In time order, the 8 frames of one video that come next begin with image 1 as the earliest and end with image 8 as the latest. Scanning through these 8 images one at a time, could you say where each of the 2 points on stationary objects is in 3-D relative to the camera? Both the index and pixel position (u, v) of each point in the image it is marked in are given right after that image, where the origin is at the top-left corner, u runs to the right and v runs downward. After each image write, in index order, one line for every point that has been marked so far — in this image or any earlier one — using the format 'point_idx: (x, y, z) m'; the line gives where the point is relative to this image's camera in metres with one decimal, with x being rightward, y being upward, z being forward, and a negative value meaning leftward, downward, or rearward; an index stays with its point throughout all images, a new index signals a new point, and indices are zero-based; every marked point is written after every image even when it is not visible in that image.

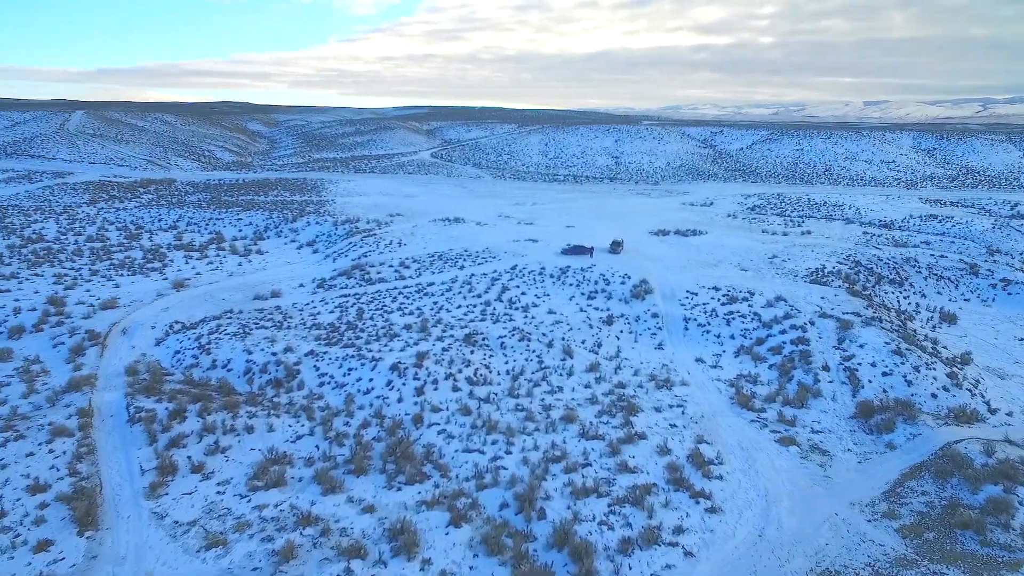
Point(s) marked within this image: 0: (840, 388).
0: (+9.8, -3.0, +18.4) m
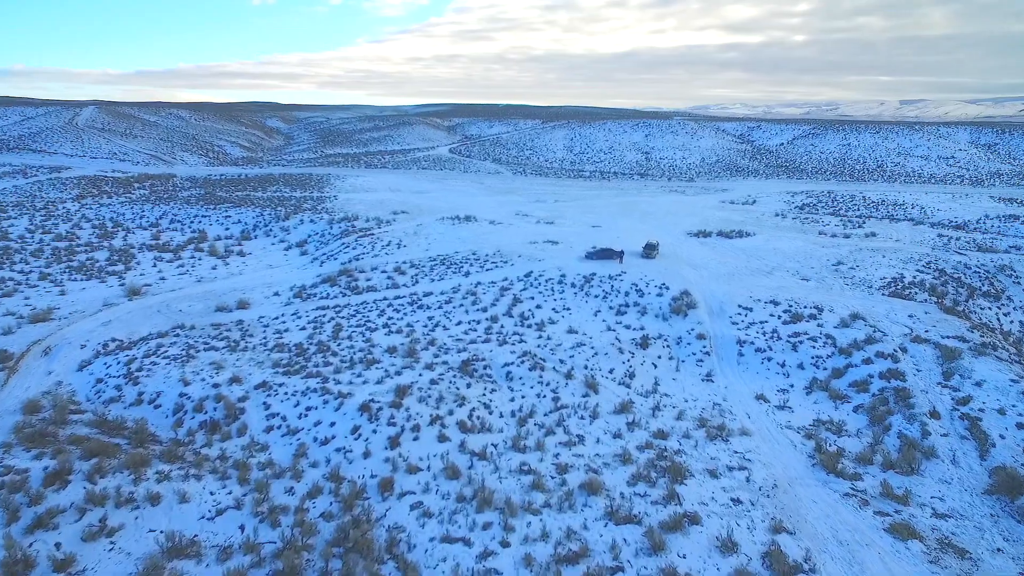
0: (+9.9, -3.5, +13.6) m
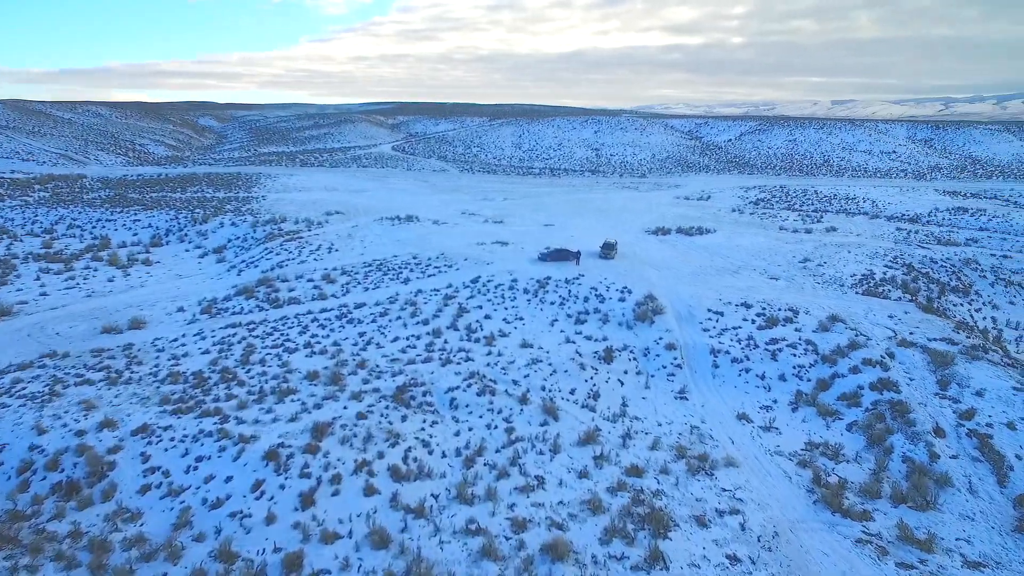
0: (+8.9, -3.5, +11.8) m
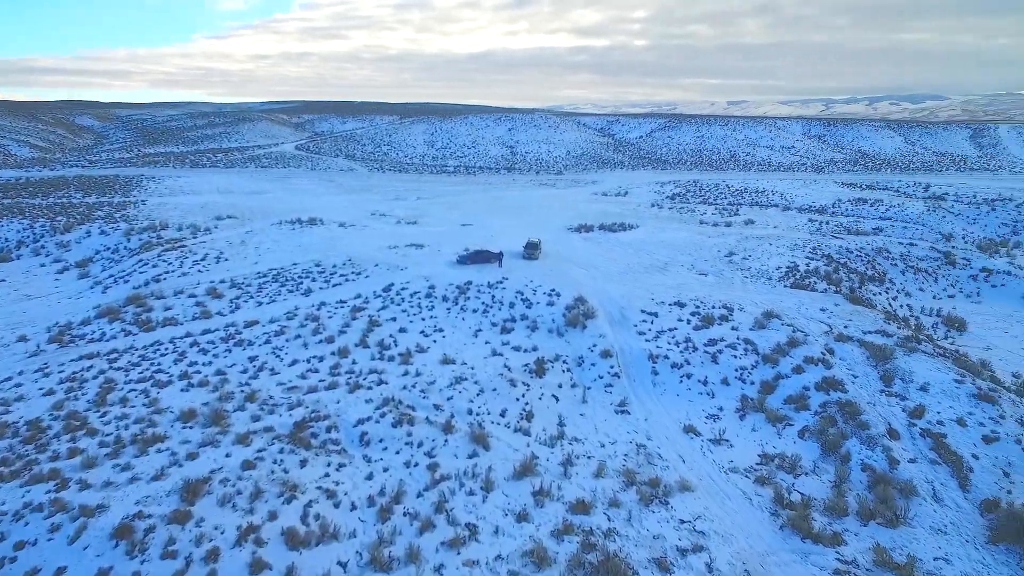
0: (+7.6, -3.4, +11.1) m
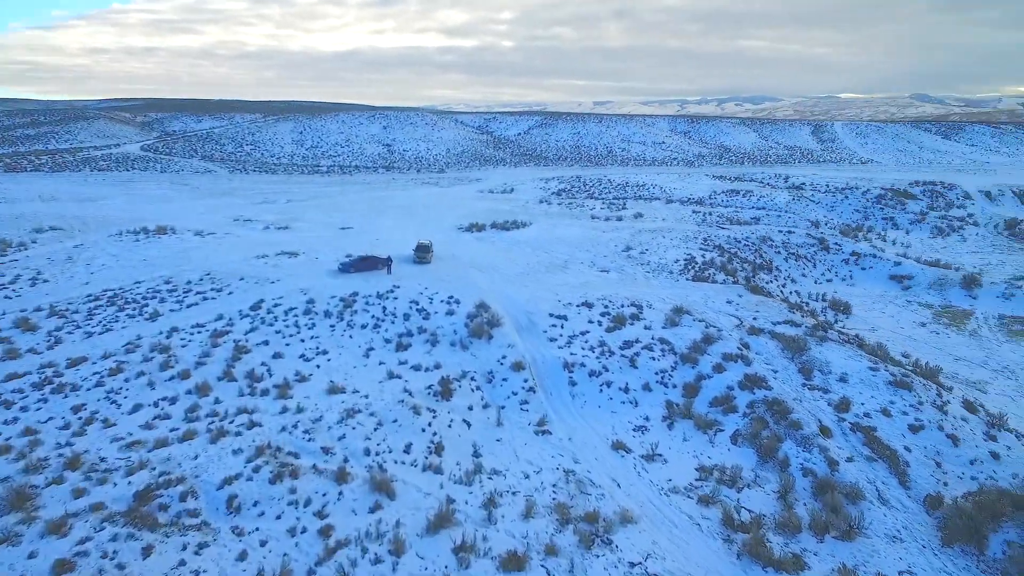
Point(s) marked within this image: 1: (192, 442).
0: (+6.2, -3.2, +10.5) m
1: (-5.5, -2.6, +10.6) m
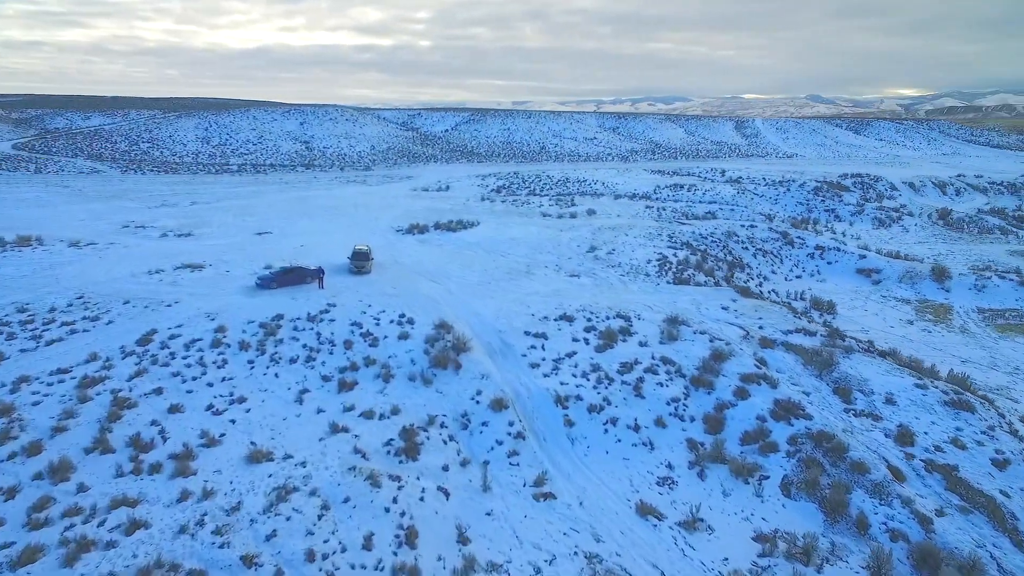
0: (+6.3, -3.3, +8.2) m
1: (-5.4, -3.1, +7.0) m
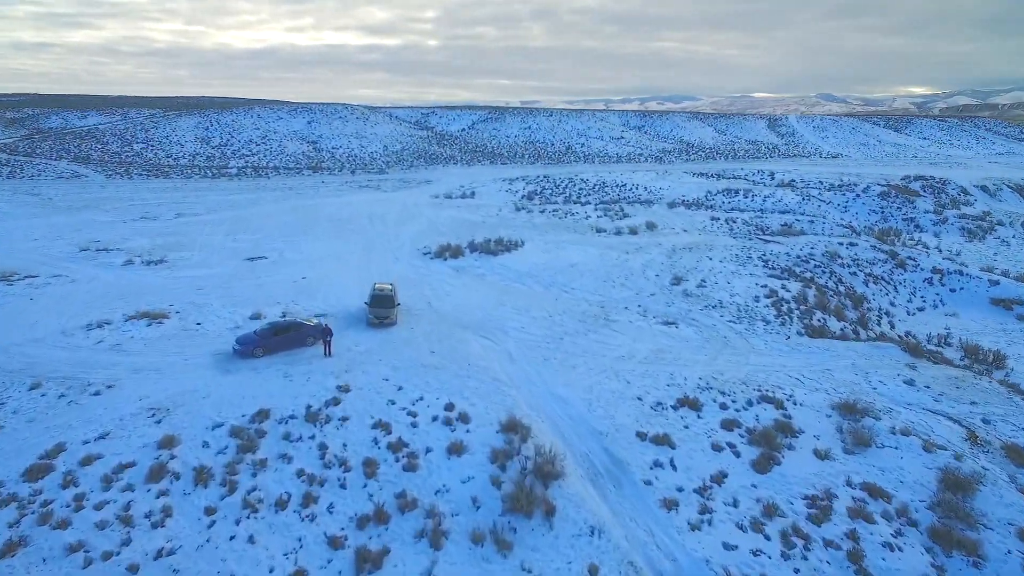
0: (+7.8, -4.4, +3.4) m
1: (-4.0, -4.3, +2.3) m
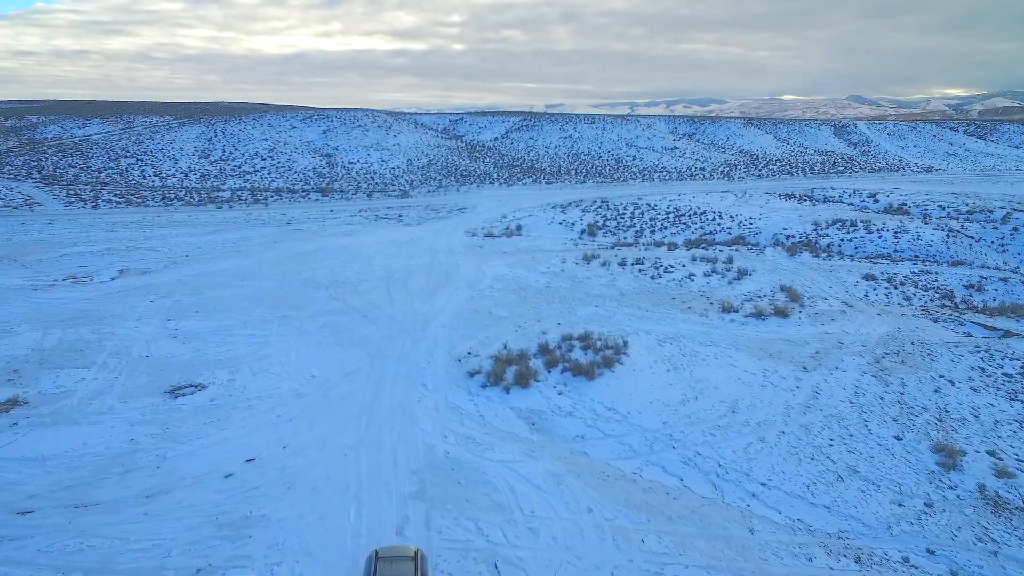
0: (+9.1, -7.0, -4.5) m
1: (-2.7, -6.8, -5.2) m
